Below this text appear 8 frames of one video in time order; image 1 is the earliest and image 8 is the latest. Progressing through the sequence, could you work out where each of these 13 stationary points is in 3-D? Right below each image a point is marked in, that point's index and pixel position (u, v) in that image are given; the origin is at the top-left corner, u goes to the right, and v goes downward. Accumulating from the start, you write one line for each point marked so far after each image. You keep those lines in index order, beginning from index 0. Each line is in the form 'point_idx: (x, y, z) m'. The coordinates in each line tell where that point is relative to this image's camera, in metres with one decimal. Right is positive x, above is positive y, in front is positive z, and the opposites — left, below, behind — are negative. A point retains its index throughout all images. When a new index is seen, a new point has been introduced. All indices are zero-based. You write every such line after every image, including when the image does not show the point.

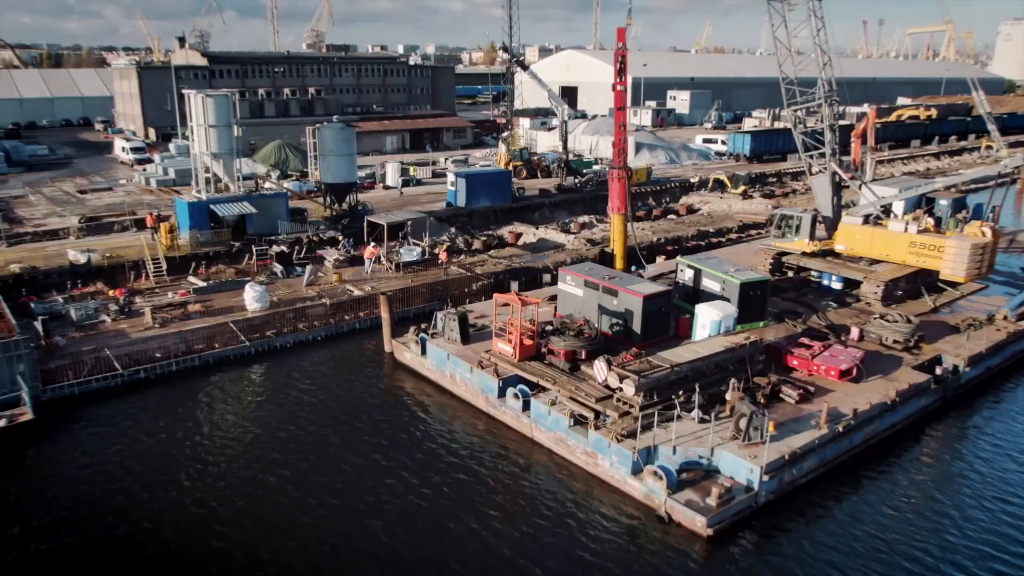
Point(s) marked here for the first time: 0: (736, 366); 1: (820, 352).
0: (+4.5, -1.6, +16.4) m
1: (+6.6, -1.4, +17.5) m
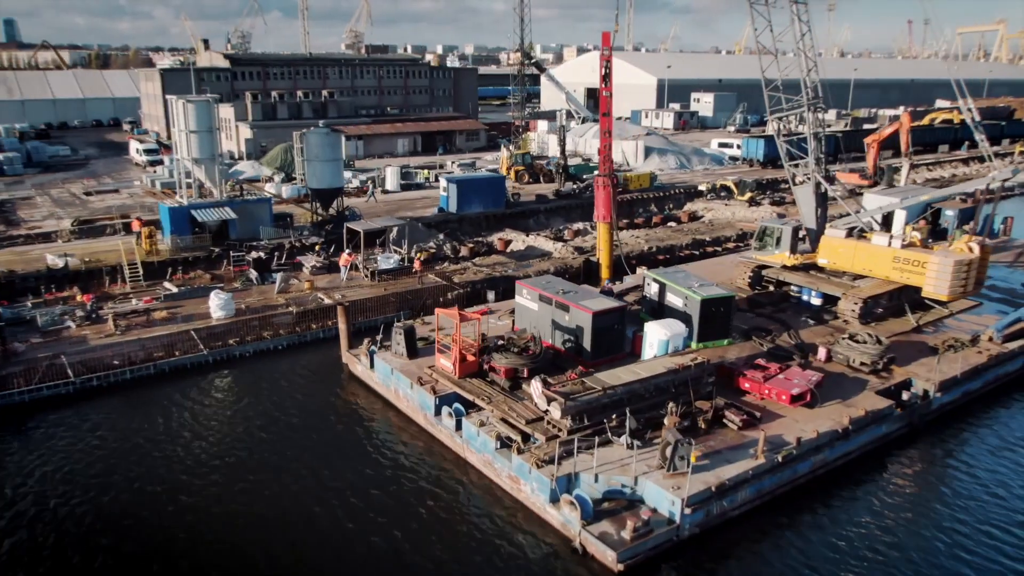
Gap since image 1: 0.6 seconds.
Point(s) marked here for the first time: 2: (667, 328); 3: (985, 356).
0: (+3.2, -1.9, +15.7) m
1: (+5.4, -1.8, +16.7) m
2: (+3.1, -0.8, +16.9) m
3: (+11.3, -1.6, +19.4) m
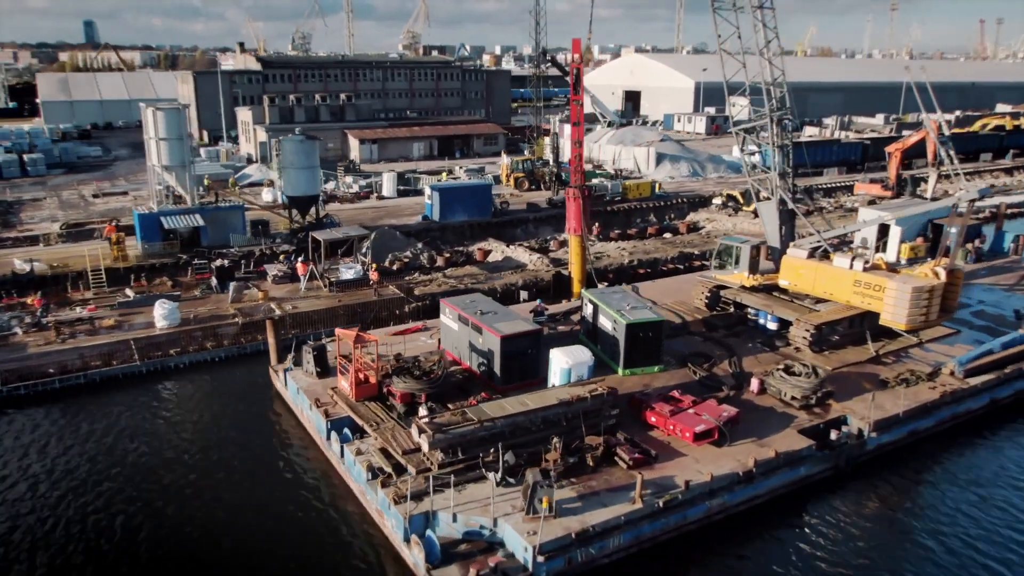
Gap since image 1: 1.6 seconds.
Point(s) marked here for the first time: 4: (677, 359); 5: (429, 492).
0: (+1.1, -2.4, +14.9) m
1: (+3.3, -2.3, +15.6) m
2: (+1.1, -1.3, +16.0) m
3: (+9.4, -2.3, +17.9) m
4: (+3.9, -1.7, +19.1) m
5: (-1.4, -3.4, +13.4) m
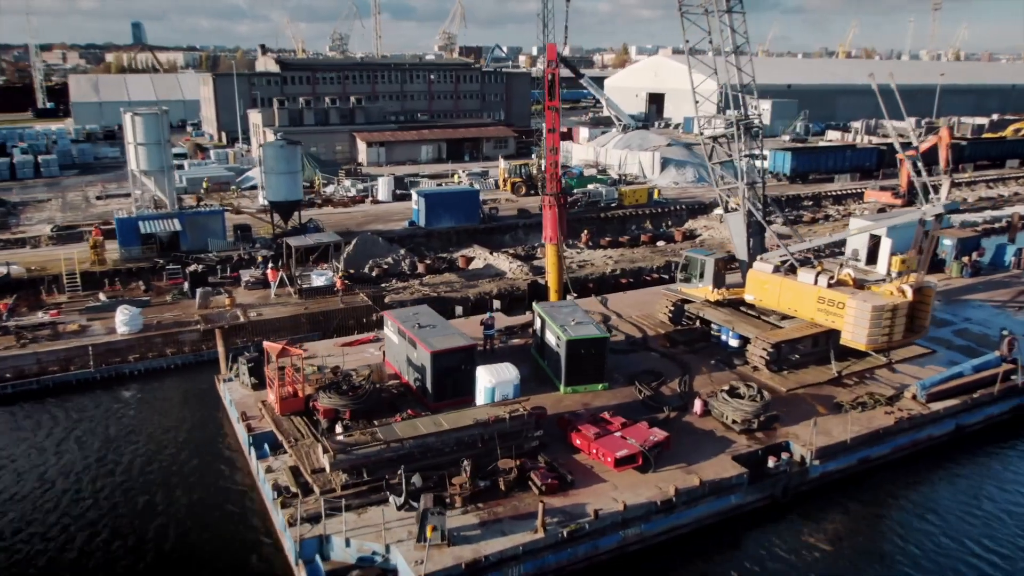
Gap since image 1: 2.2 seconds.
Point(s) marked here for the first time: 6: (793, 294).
0: (-0.4, -2.7, +14.4) m
1: (+1.8, -2.7, +15.1) m
2: (-0.3, -1.6, +15.5) m
3: (+8.0, -2.7, +17.0) m
4: (+2.6, -2.0, +18.5) m
5: (-3.0, -3.6, +13.1) m
6: (+6.8, -0.1, +19.7) m
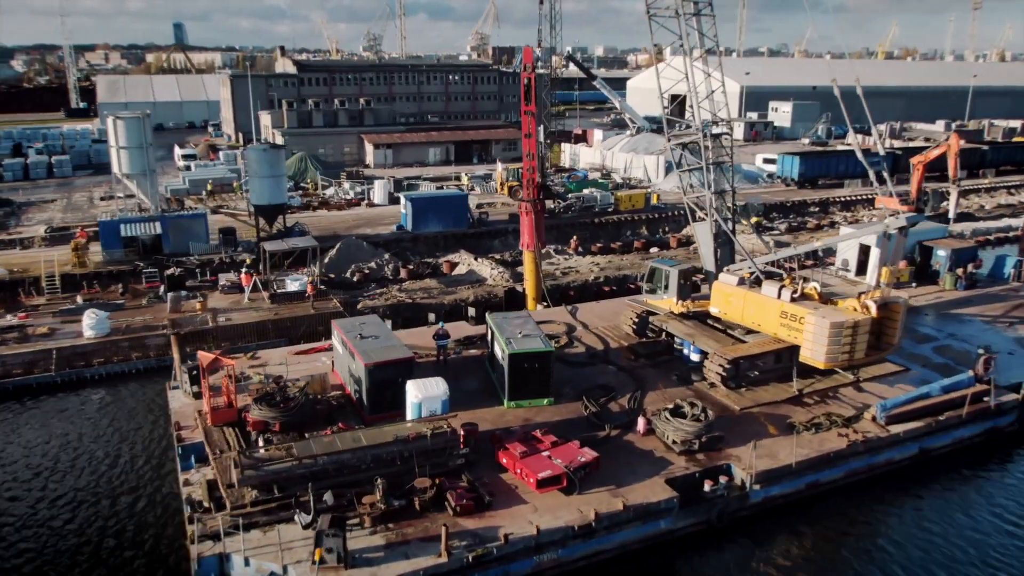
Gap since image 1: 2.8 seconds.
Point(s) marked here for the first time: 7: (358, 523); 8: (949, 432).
0: (-1.8, -3.0, +14.0) m
1: (+0.5, -2.9, +14.6) m
2: (-1.6, -1.9, +15.1) m
3: (+6.7, -3.0, +16.2) m
4: (+1.4, -2.3, +18.0) m
5: (-4.4, -3.8, +12.8) m
6: (+5.7, -0.5, +19.0) m
7: (-2.5, -3.8, +13.1) m
8: (+9.3, -3.1, +17.4) m
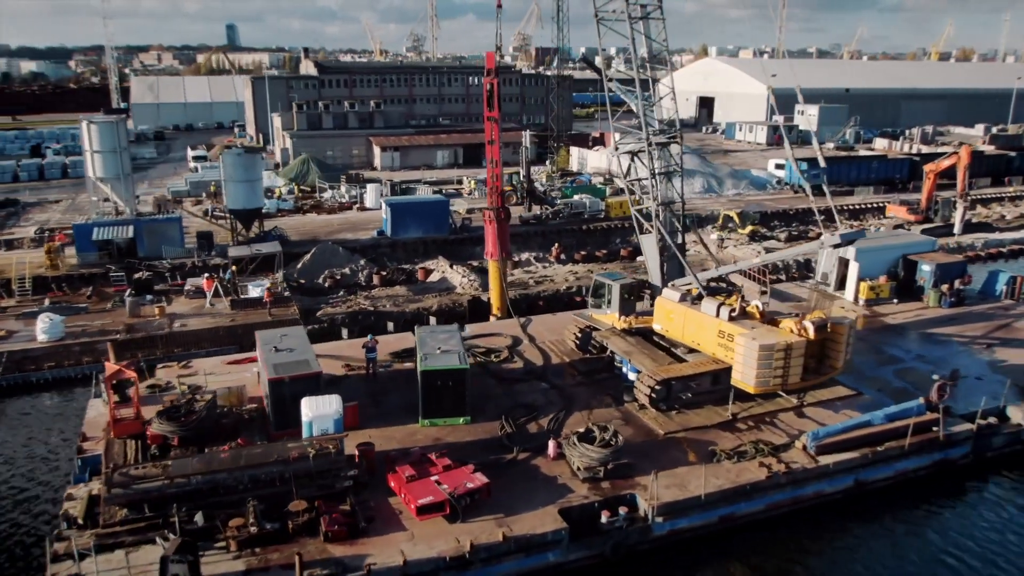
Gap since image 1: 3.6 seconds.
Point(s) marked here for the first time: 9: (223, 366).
0: (-3.8, -3.2, +13.6) m
1: (-1.4, -3.2, +14.0) m
2: (-3.5, -2.1, +14.7) m
3: (+4.9, -3.4, +15.3) m
4: (-0.3, -2.6, +17.4) m
5: (-6.4, -4.1, +12.6) m
6: (+4.1, -0.9, +18.1) m
7: (-4.5, -4.0, +12.7) m
8: (+7.5, -3.5, +16.3) m
9: (-6.9, -1.9, +19.5) m
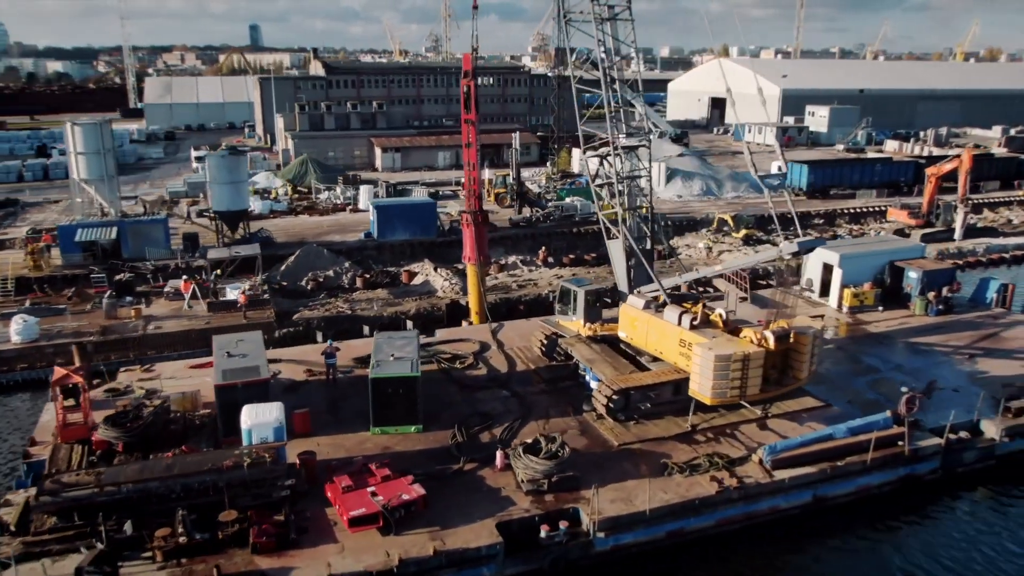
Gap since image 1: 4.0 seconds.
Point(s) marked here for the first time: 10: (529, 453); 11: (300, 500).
0: (-4.8, -3.4, +13.4) m
1: (-2.5, -3.3, +13.8) m
2: (-4.5, -2.2, +14.5) m
3: (+3.9, -3.6, +14.9) m
4: (-1.3, -2.8, +17.1) m
5: (-7.5, -4.2, +12.4) m
6: (+3.1, -1.0, +17.7) m
7: (-5.6, -4.1, +12.6) m
8: (+6.6, -3.7, +15.8) m
9: (-7.8, -1.9, +19.4) m
10: (+0.3, -3.0, +14.9) m
11: (-3.7, -3.6, +14.0) m
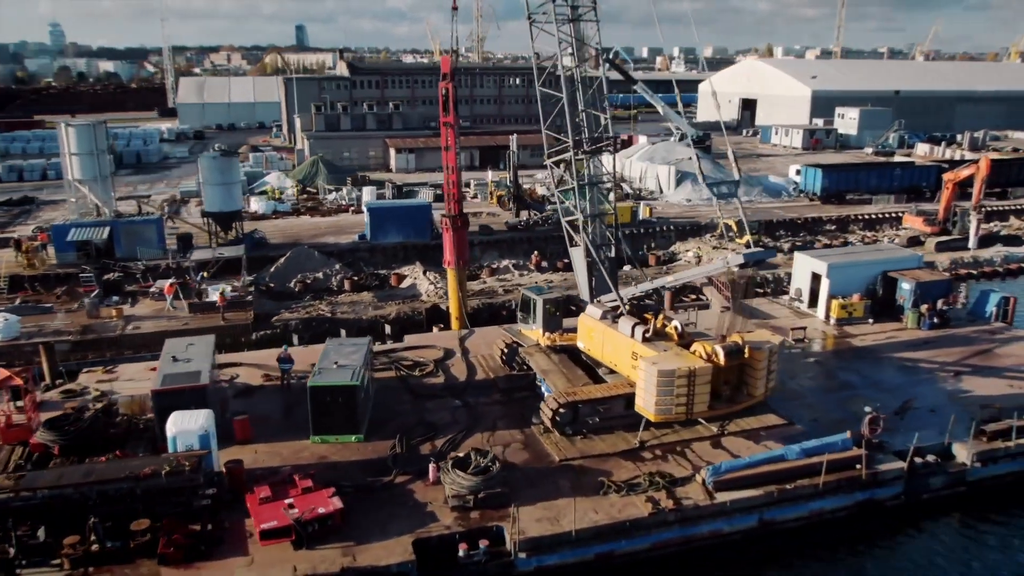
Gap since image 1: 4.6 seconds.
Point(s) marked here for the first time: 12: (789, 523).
0: (-6.2, -3.5, +13.3) m
1: (-3.8, -3.5, +13.5) m
2: (-5.8, -2.4, +14.4) m
3: (+2.6, -3.8, +14.3) m
4: (-2.4, -2.9, +16.8) m
5: (-8.9, -4.2, +12.5) m
6: (+2.1, -1.2, +17.2) m
7: (-7.0, -4.2, +12.5) m
8: (+5.3, -4.0, +15.1) m
9: (-8.8, -2.0, +19.5) m
10: (-0.9, -3.2, +14.5) m
11: (-5.0, -3.8, +13.9) m
12: (+5.1, -4.4, +15.1) m
